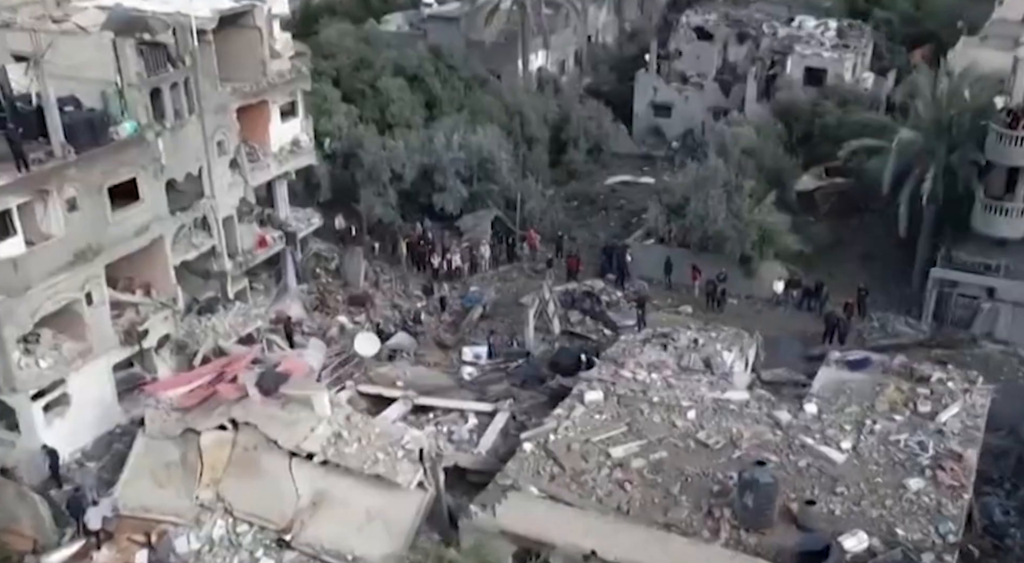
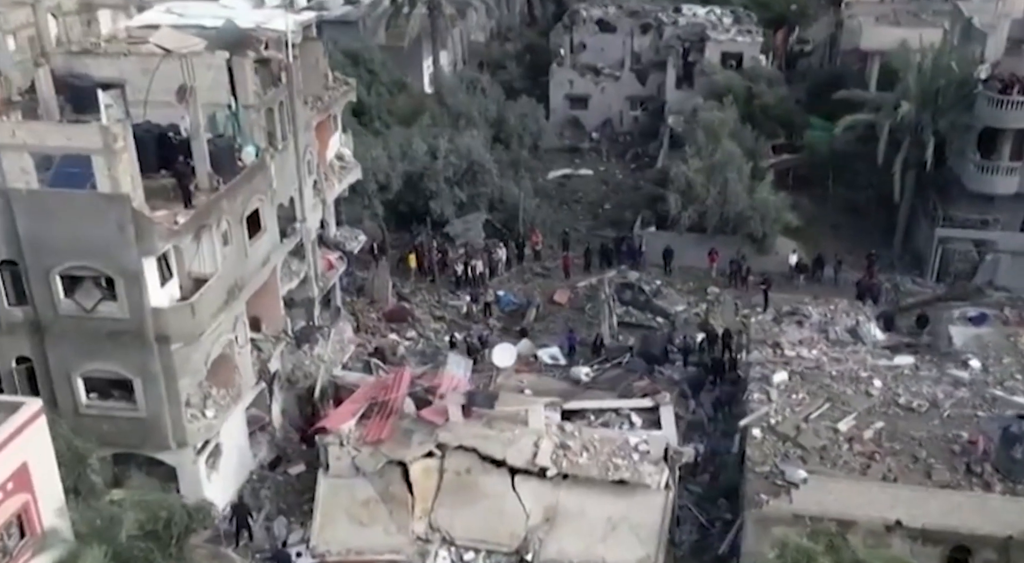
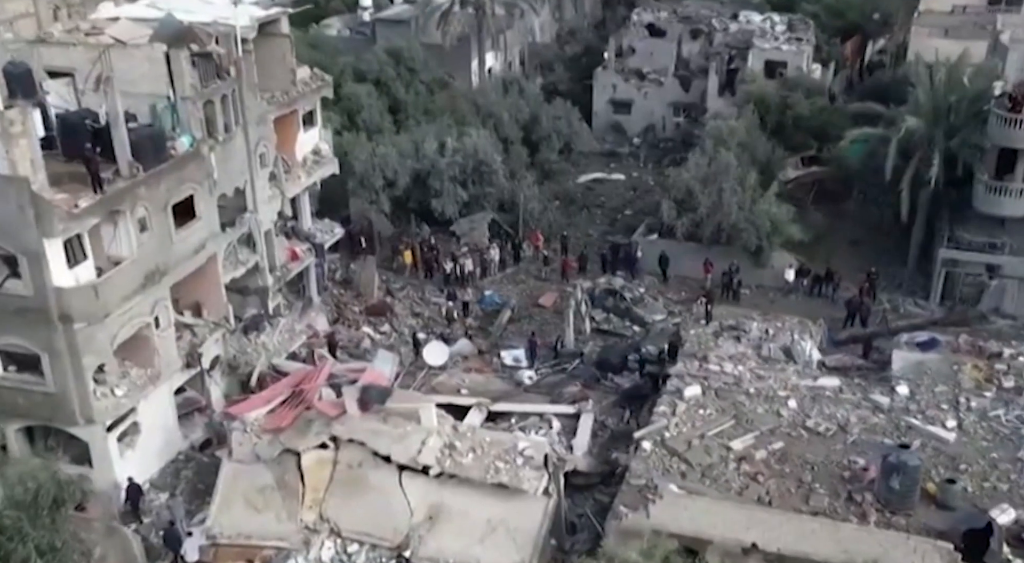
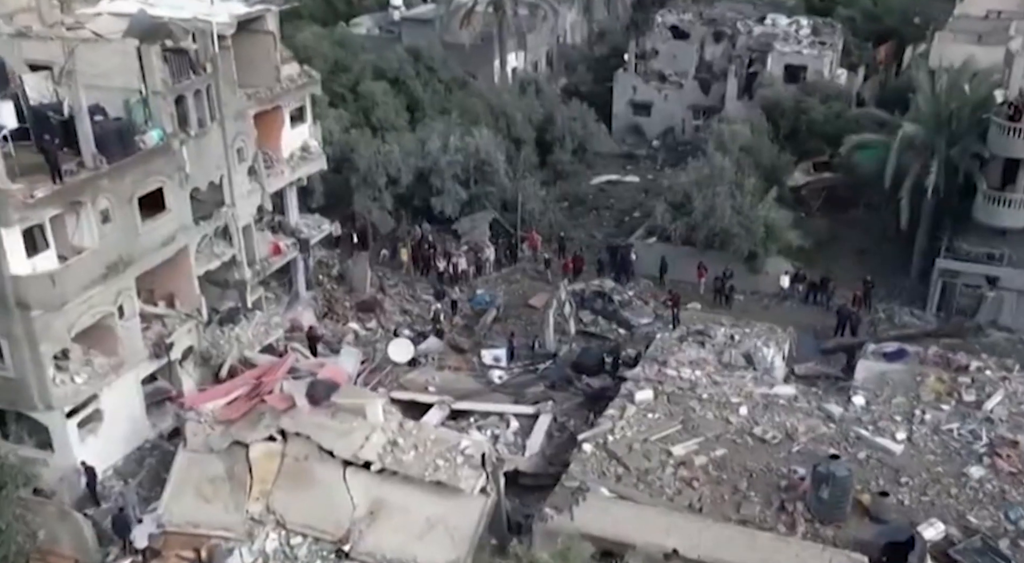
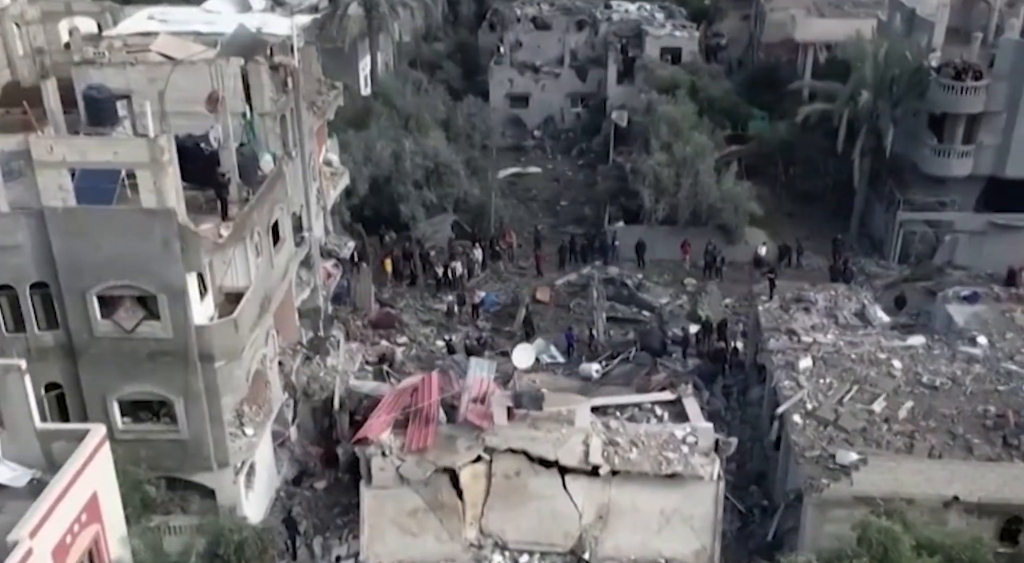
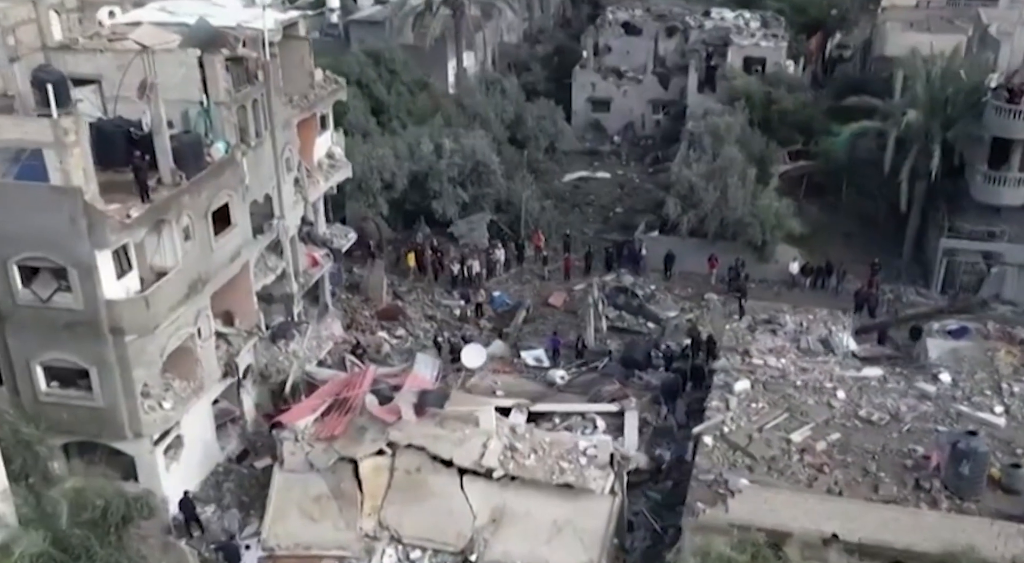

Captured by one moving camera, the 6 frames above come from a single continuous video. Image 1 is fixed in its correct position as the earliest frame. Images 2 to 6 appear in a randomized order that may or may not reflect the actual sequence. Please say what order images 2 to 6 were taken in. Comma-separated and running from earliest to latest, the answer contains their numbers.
4, 3, 6, 2, 5
